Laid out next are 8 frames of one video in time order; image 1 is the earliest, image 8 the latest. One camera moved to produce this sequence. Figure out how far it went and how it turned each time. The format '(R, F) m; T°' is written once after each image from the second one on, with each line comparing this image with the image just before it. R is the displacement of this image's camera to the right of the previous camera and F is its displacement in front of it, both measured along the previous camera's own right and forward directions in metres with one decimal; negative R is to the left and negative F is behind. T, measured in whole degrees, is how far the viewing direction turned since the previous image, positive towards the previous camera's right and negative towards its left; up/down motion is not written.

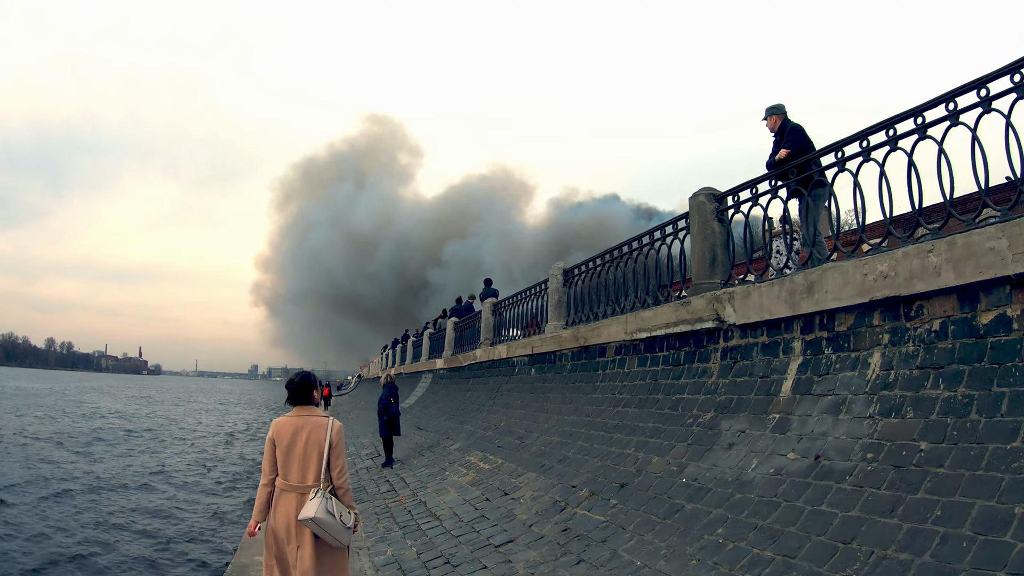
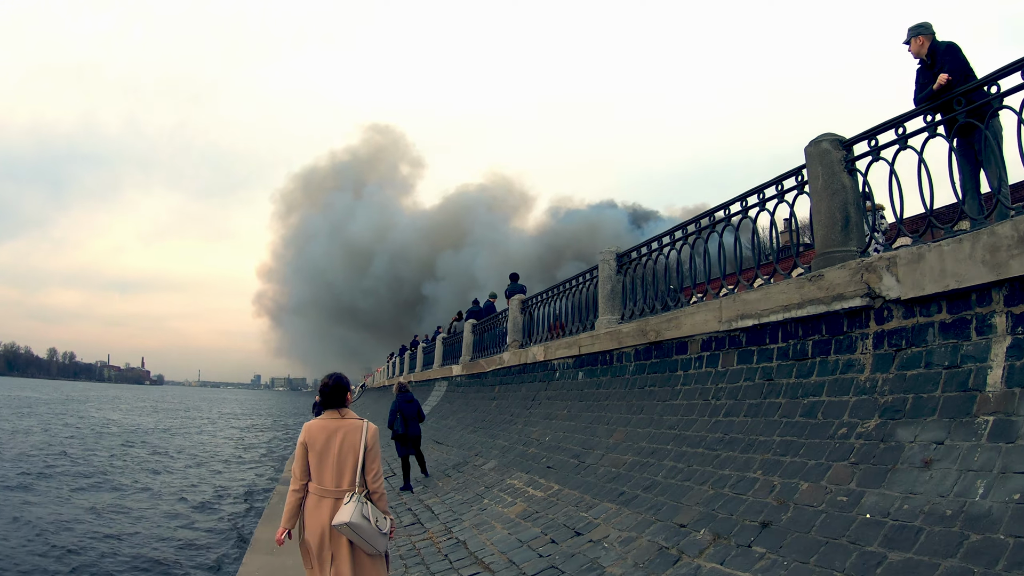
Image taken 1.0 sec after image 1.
(-0.6, +1.8) m; 0°
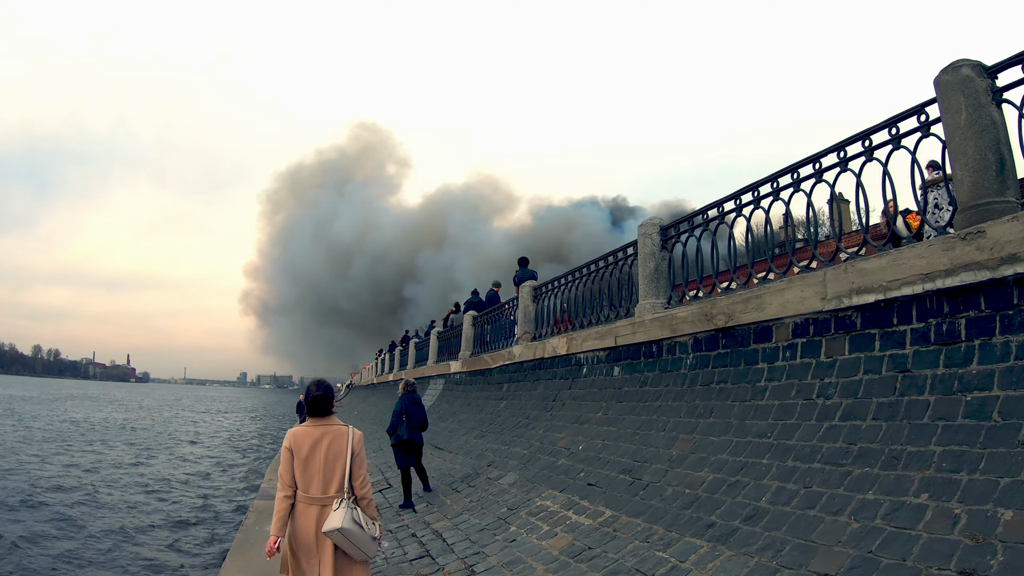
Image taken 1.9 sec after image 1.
(-0.4, +1.5) m; +1°
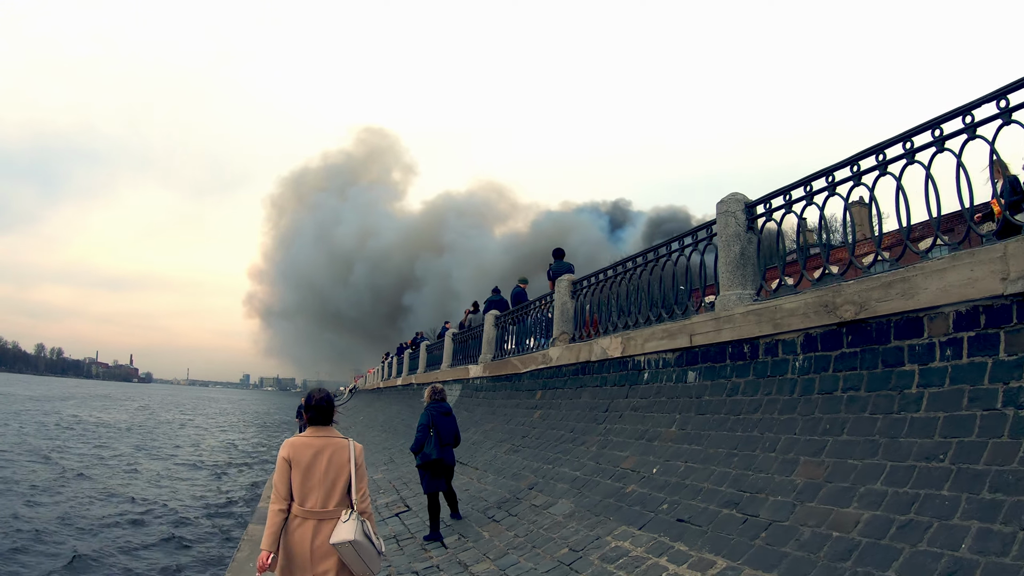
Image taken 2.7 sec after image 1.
(-0.5, +1.4) m; 0°
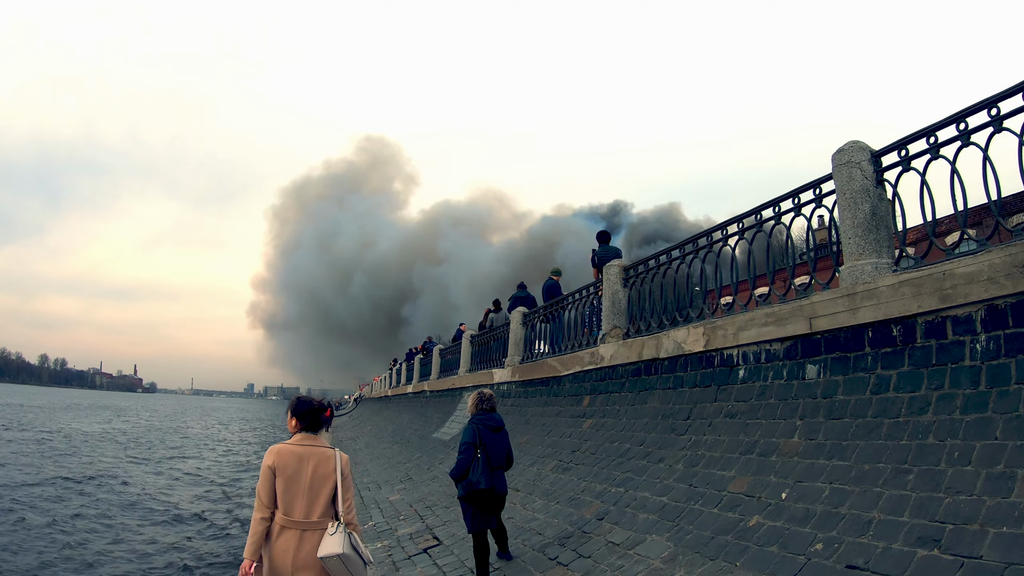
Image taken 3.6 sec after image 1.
(-0.5, +1.4) m; 0°
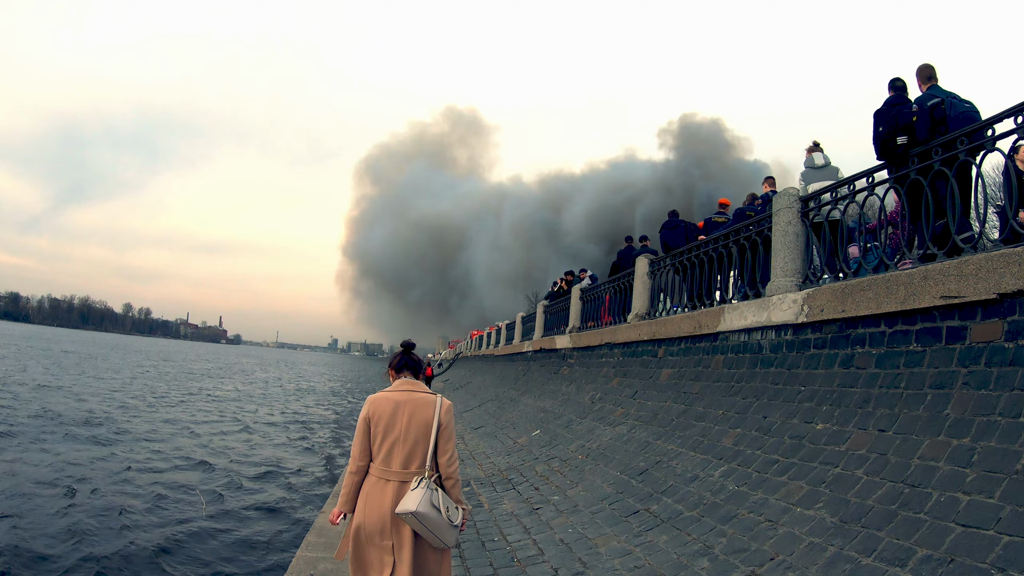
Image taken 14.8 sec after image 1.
(+0.4, -3.2) m; -7°
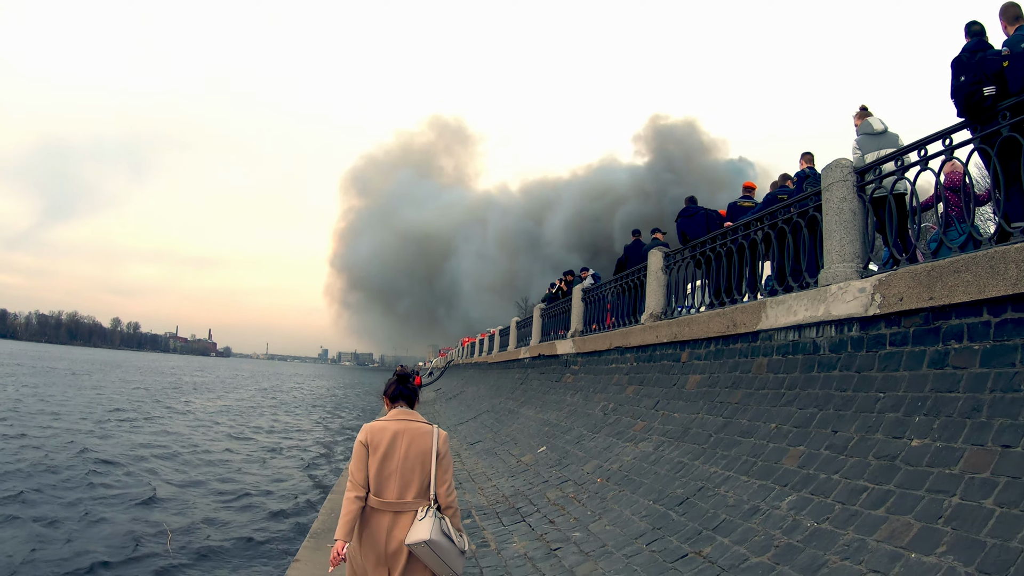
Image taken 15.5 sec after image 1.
(-0.2, +1.3) m; +1°
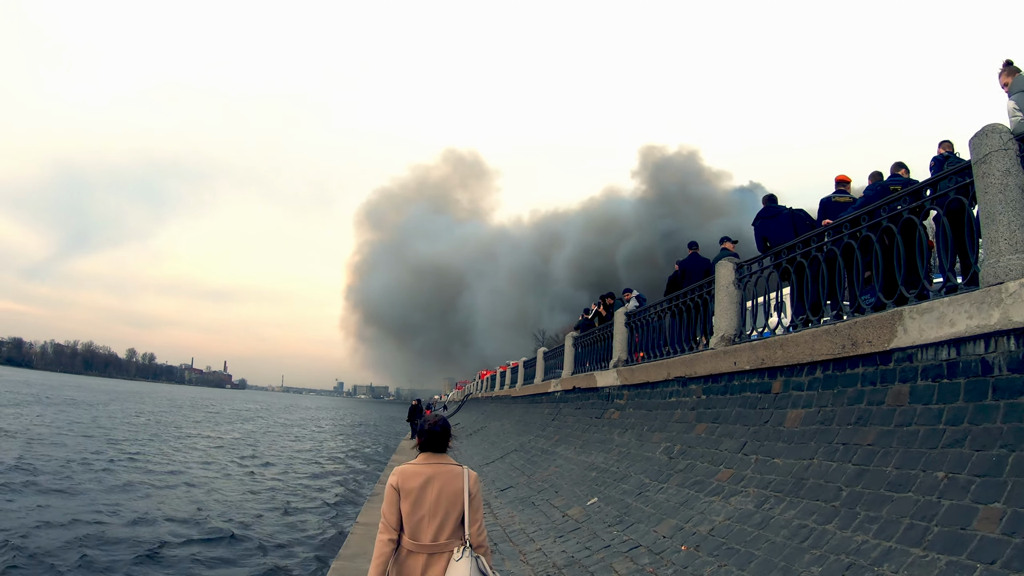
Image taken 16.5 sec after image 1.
(-0.4, +1.7) m; -1°
